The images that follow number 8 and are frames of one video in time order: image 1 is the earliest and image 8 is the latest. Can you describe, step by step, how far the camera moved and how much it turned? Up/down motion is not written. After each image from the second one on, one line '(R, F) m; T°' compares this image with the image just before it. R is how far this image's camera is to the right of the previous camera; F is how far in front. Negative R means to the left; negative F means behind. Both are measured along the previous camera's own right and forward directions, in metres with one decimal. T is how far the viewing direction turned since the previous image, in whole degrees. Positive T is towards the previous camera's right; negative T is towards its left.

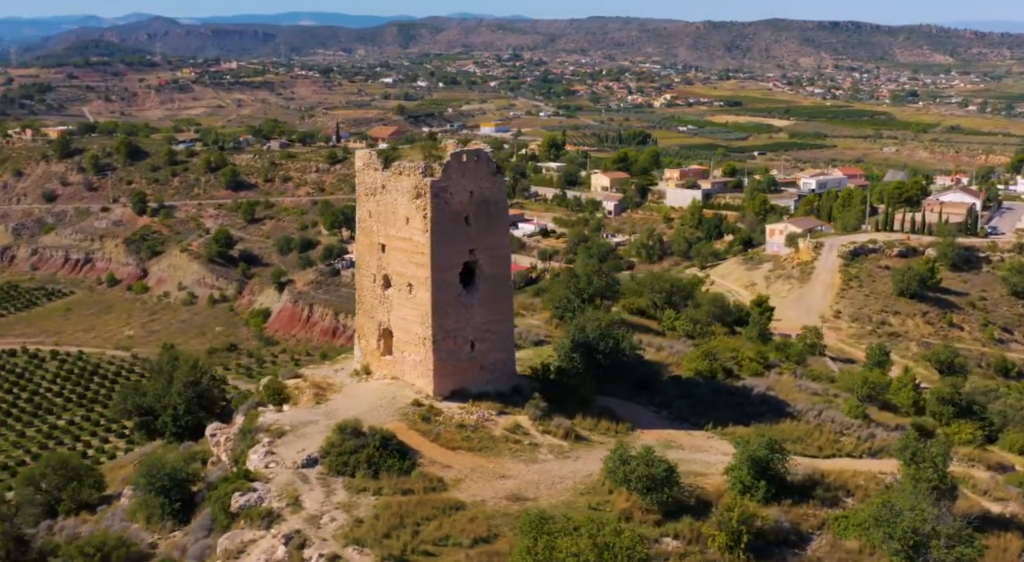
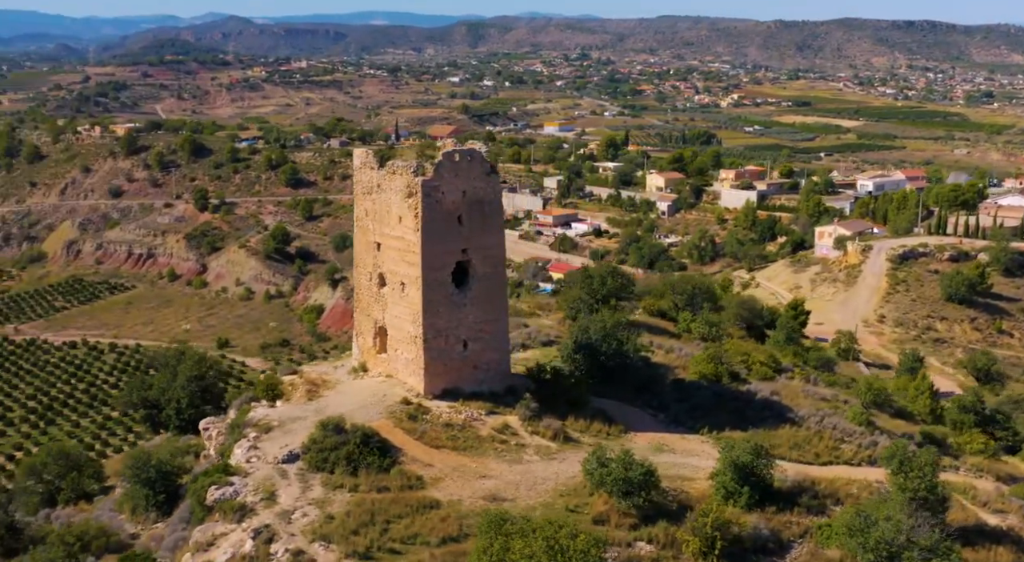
(+1.1, +0.1) m; -3°
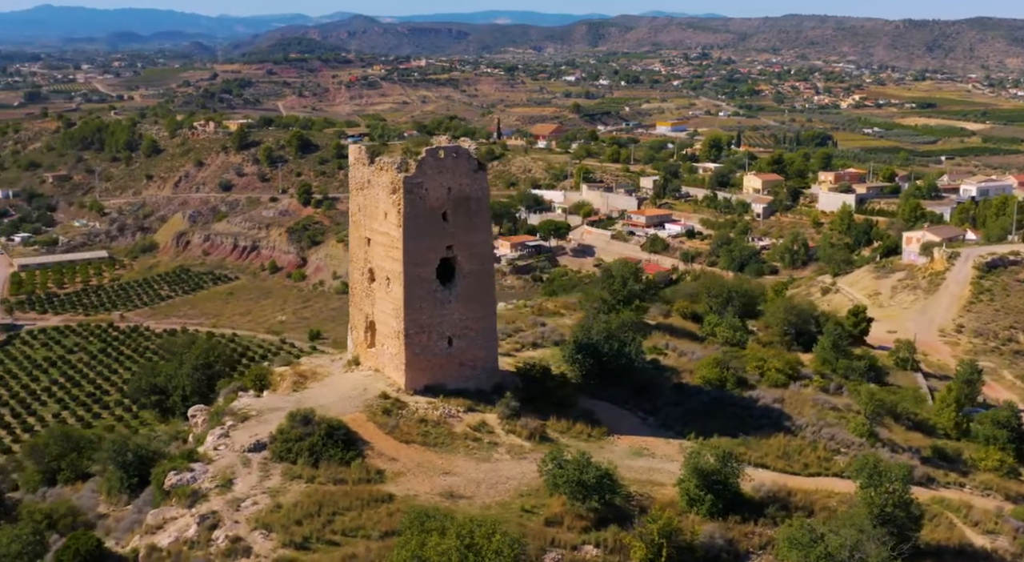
(+1.9, +0.2) m; -6°
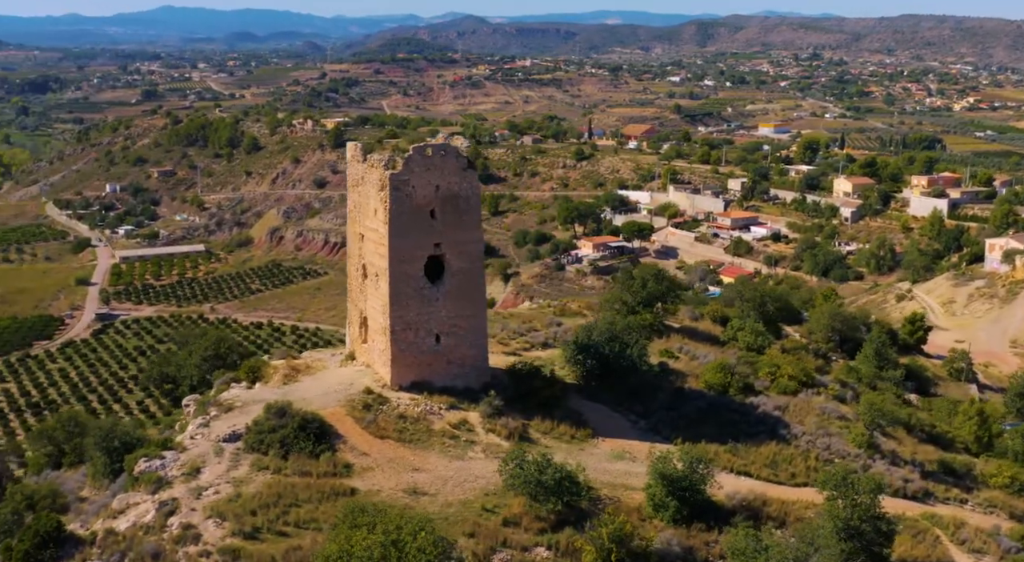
(+1.7, +0.1) m; -5°
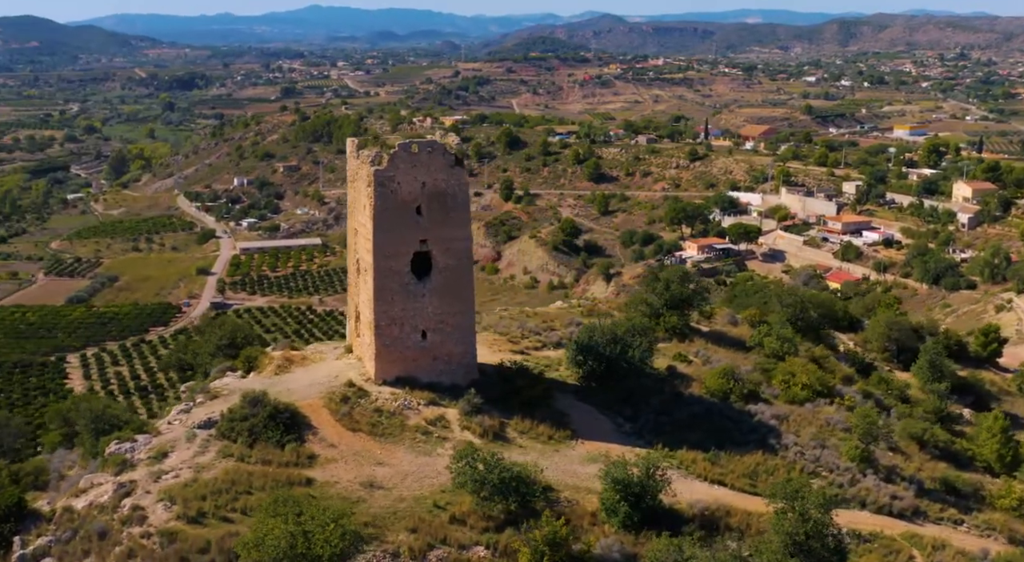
(+2.1, +0.2) m; -6°
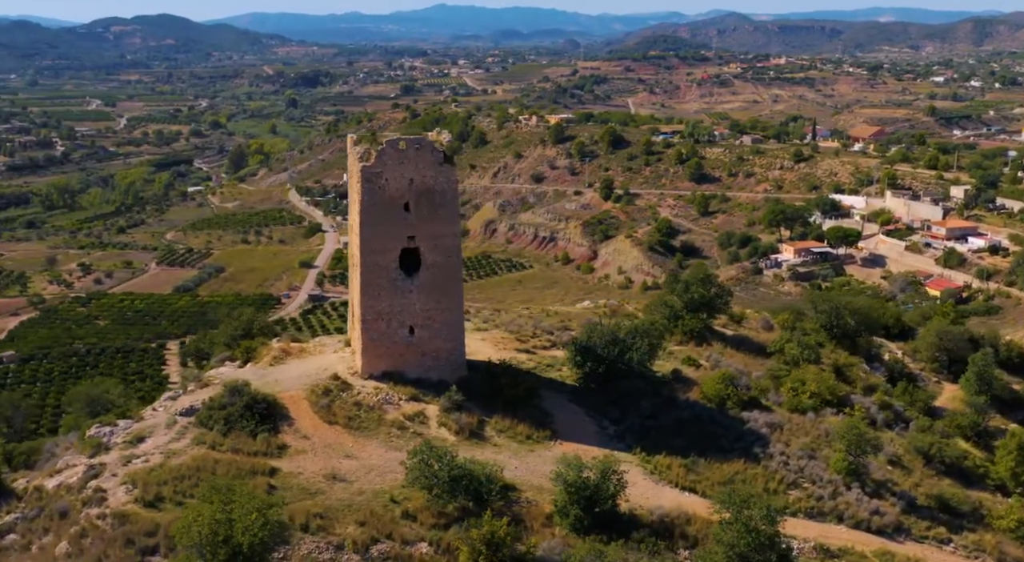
(+1.9, +0.1) m; -6°
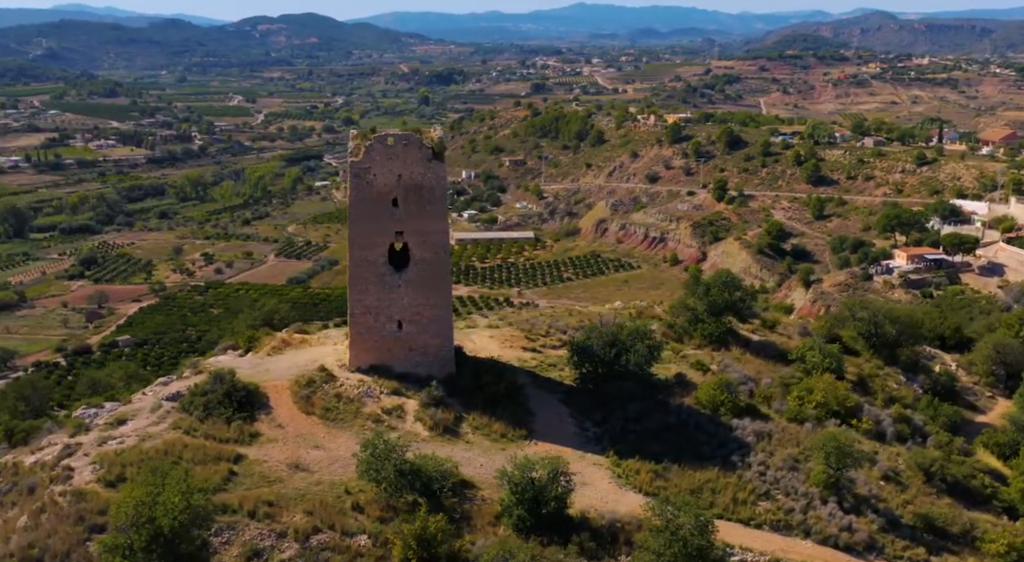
(+2.1, +0.1) m; -6°
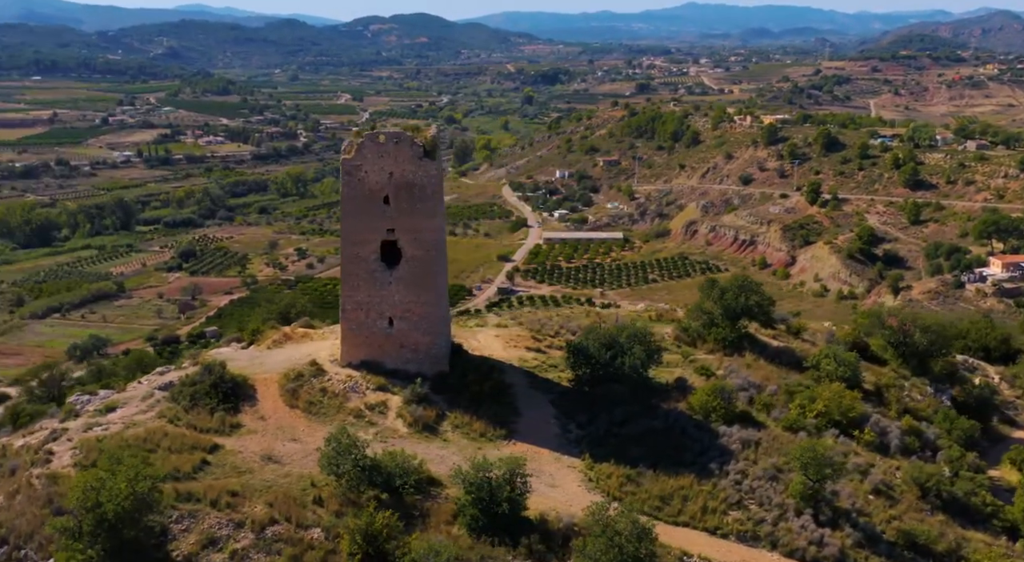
(+1.7, +0.1) m; -5°
